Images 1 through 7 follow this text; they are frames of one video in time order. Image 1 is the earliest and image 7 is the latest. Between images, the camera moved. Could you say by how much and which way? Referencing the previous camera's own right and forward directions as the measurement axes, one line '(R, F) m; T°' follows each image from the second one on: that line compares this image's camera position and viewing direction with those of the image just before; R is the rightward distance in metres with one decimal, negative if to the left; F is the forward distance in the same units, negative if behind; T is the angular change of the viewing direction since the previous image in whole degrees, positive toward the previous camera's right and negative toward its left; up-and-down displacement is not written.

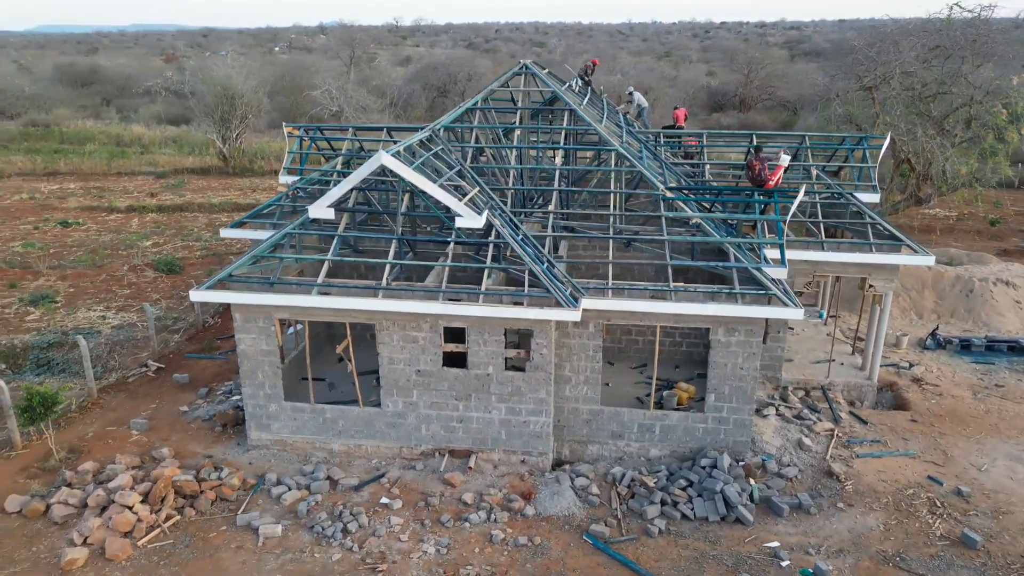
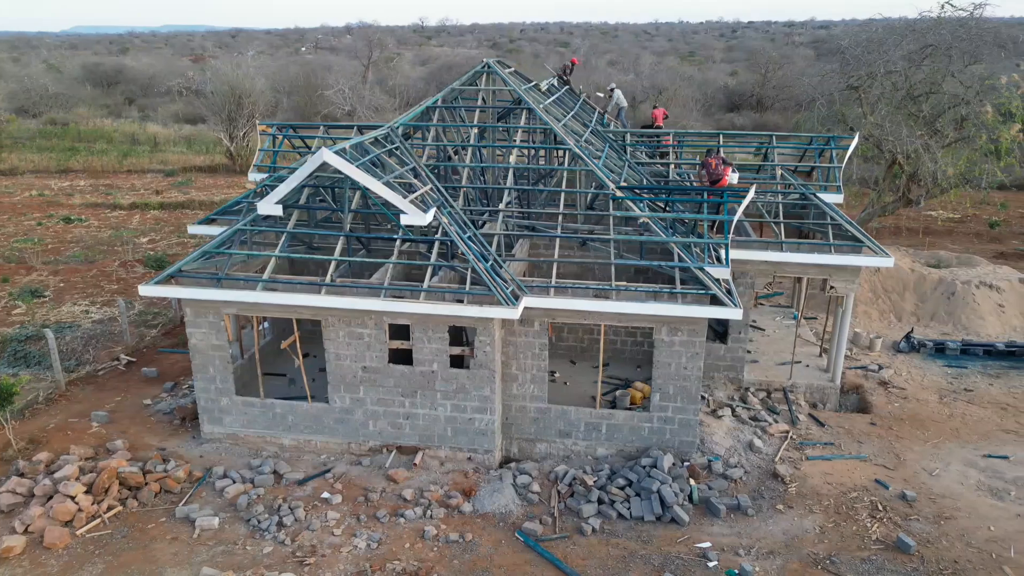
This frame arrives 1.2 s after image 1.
(+1.2, 0.0) m; -1°
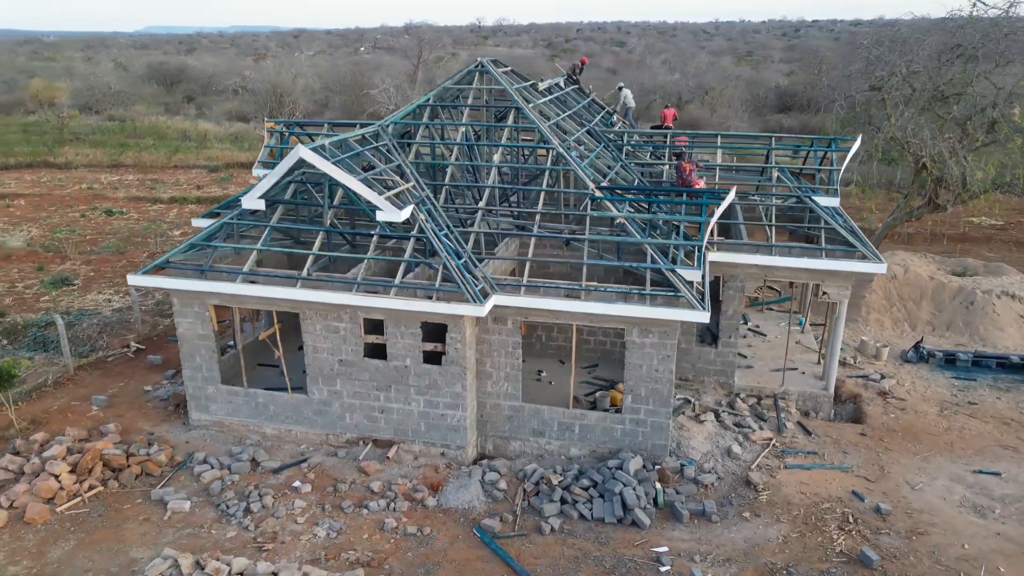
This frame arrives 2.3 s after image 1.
(+1.2, 0.0) m; -4°
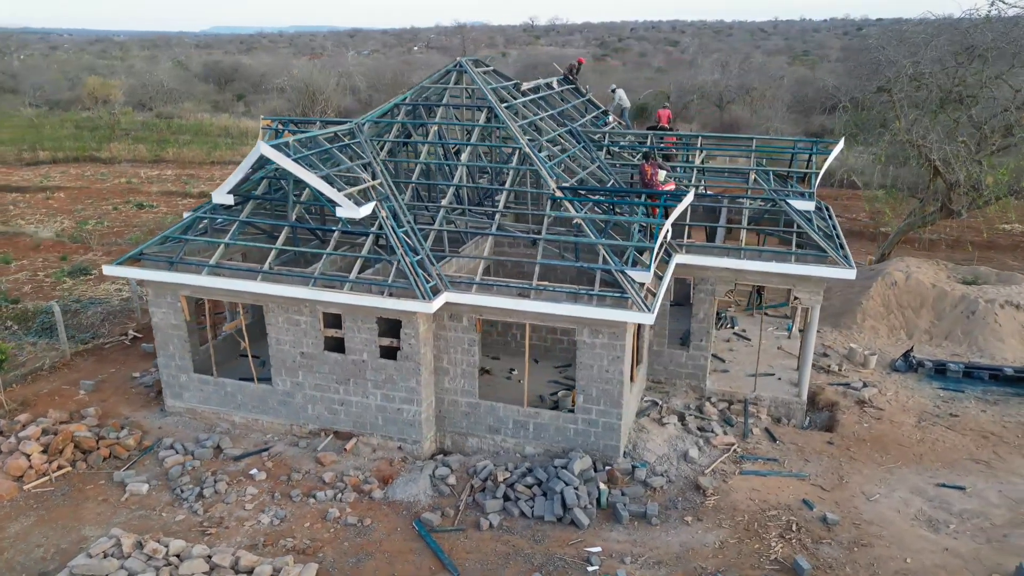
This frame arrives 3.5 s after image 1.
(+1.4, -0.1) m; -3°
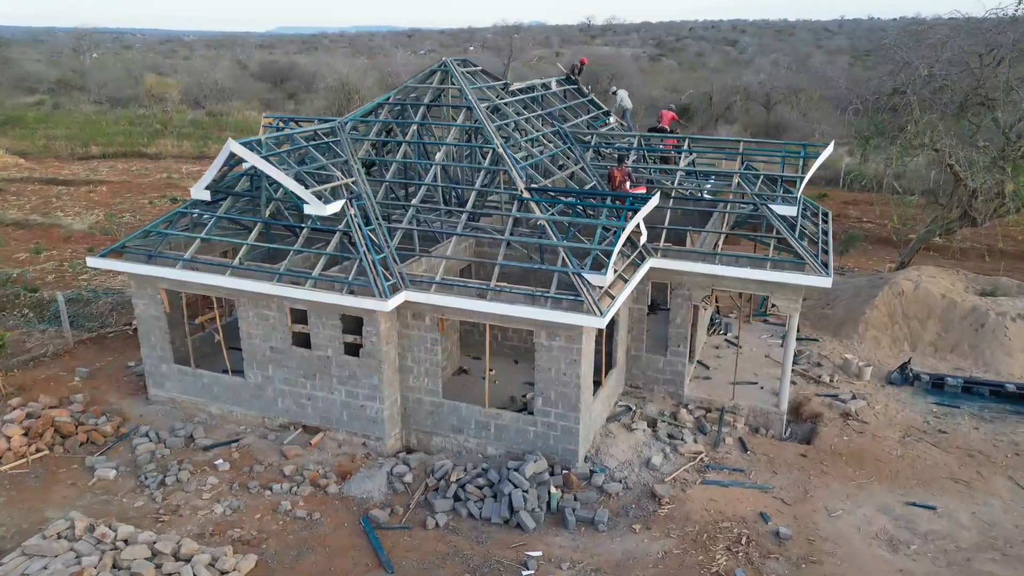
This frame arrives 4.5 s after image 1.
(+1.3, +0.1) m; -4°
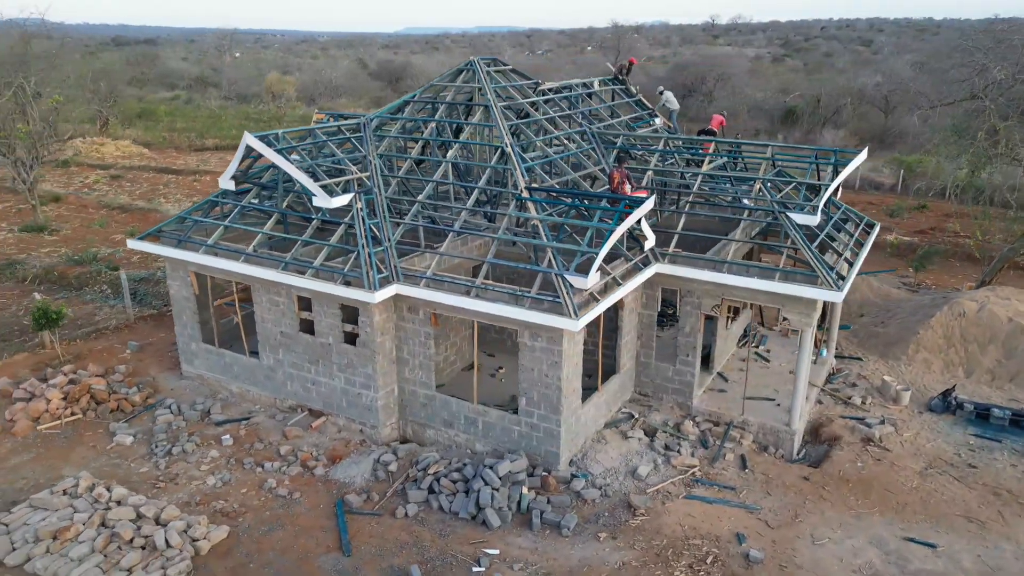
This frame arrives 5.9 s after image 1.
(+1.7, +0.1) m; -8°
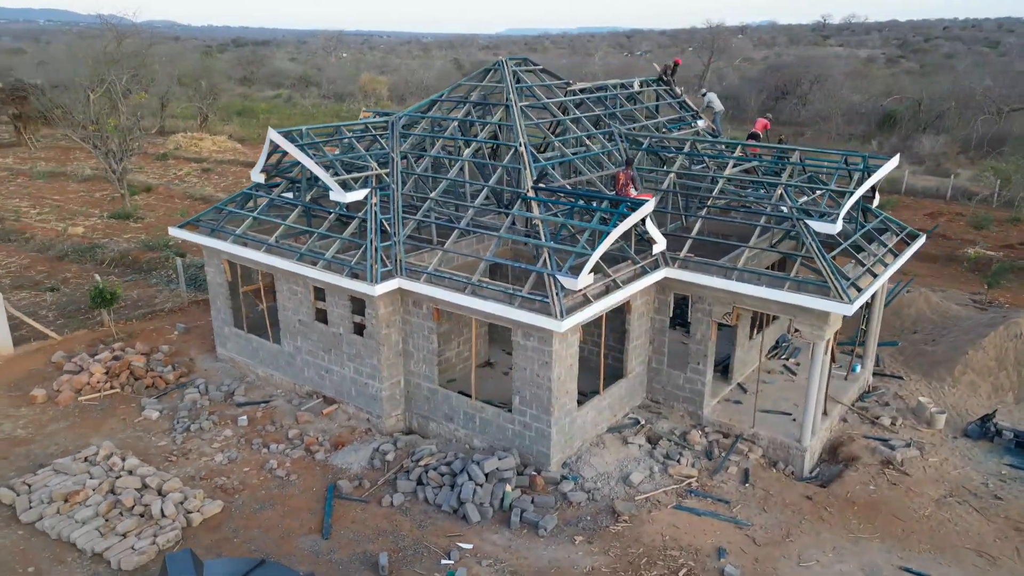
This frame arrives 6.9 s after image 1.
(+1.3, 0.0) m; -7°
